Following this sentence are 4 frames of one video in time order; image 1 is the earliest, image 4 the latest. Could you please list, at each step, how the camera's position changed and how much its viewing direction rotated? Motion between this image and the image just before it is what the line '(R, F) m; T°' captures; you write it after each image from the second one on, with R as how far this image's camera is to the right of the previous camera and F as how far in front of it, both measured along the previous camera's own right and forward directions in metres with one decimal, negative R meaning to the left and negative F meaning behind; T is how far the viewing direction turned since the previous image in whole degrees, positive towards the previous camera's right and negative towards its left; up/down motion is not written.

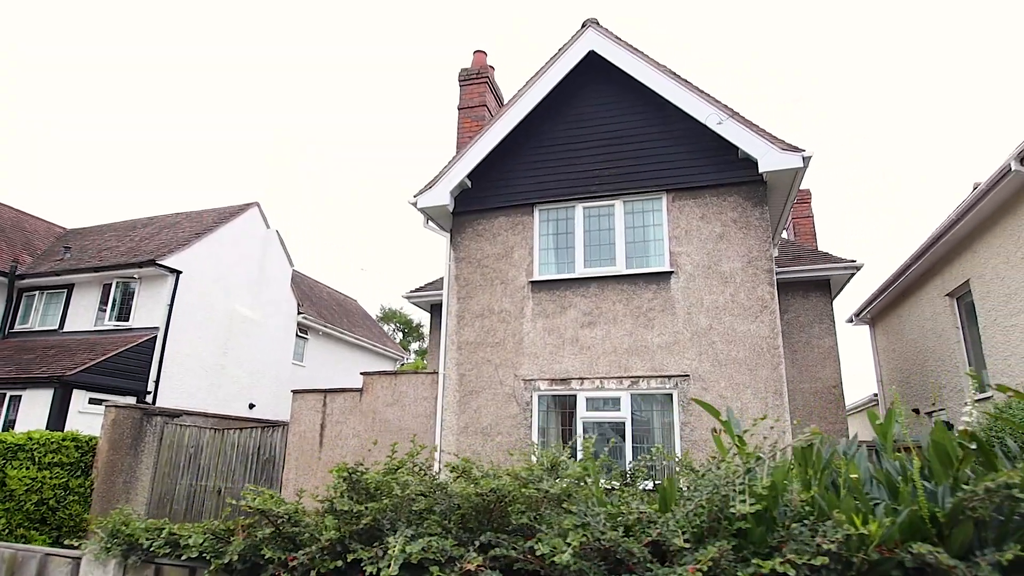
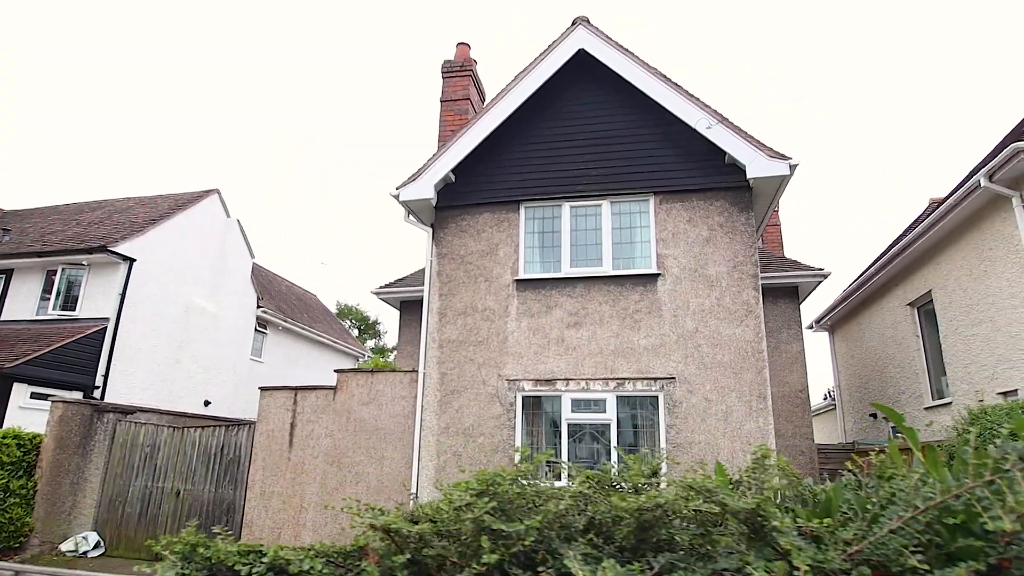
(-0.5, +0.2) m; +4°
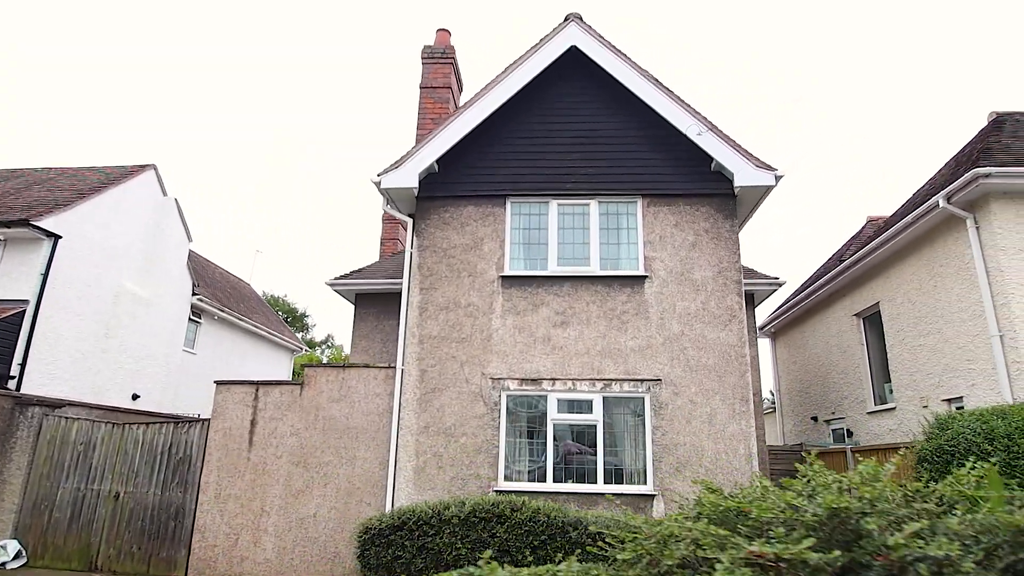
(-0.9, +0.3) m; +7°
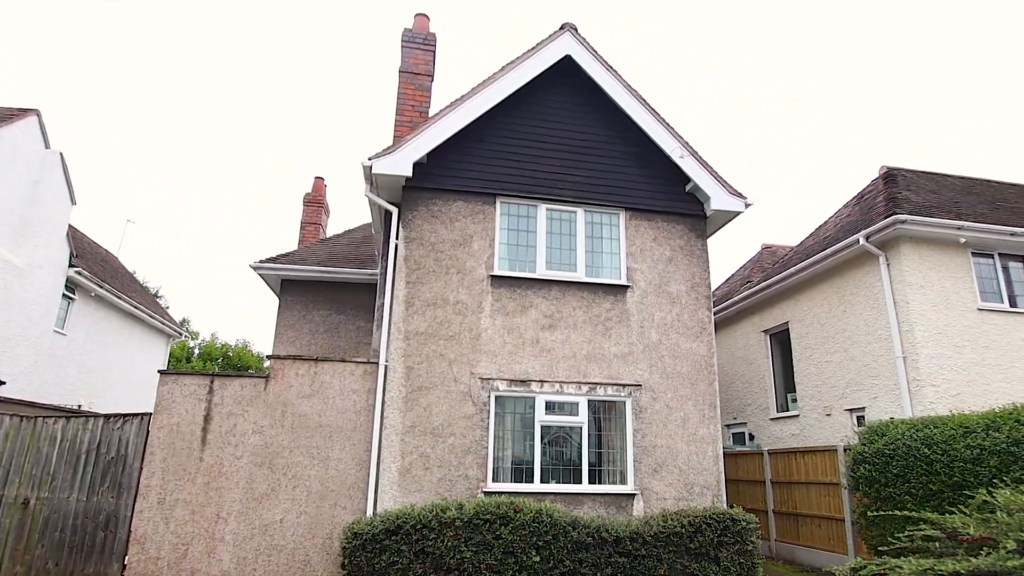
(-2.0, +0.3) m; +13°
